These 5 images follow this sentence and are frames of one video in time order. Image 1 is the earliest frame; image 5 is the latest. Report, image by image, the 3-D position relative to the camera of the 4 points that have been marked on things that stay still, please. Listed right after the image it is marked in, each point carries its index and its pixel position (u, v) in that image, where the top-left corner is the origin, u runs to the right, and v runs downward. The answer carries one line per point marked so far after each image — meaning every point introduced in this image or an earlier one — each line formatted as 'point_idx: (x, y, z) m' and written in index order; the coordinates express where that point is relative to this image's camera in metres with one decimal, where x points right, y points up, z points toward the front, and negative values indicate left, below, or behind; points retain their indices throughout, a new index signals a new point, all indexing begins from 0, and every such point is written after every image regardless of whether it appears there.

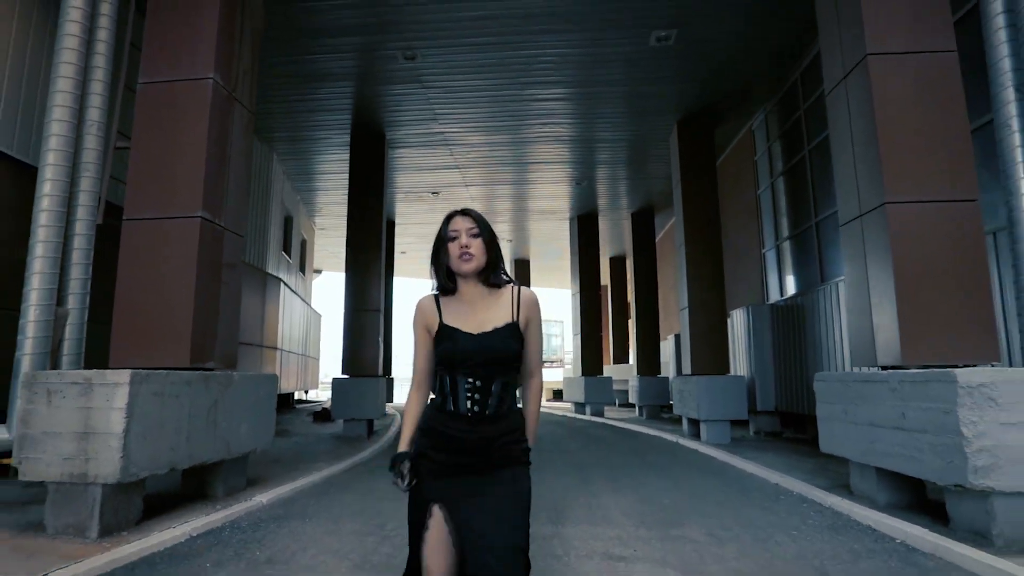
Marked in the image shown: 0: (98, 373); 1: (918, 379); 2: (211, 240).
0: (-3.4, -0.7, +5.2) m
1: (+3.3, -0.7, +5.1) m
2: (-3.0, +0.5, +6.3) m
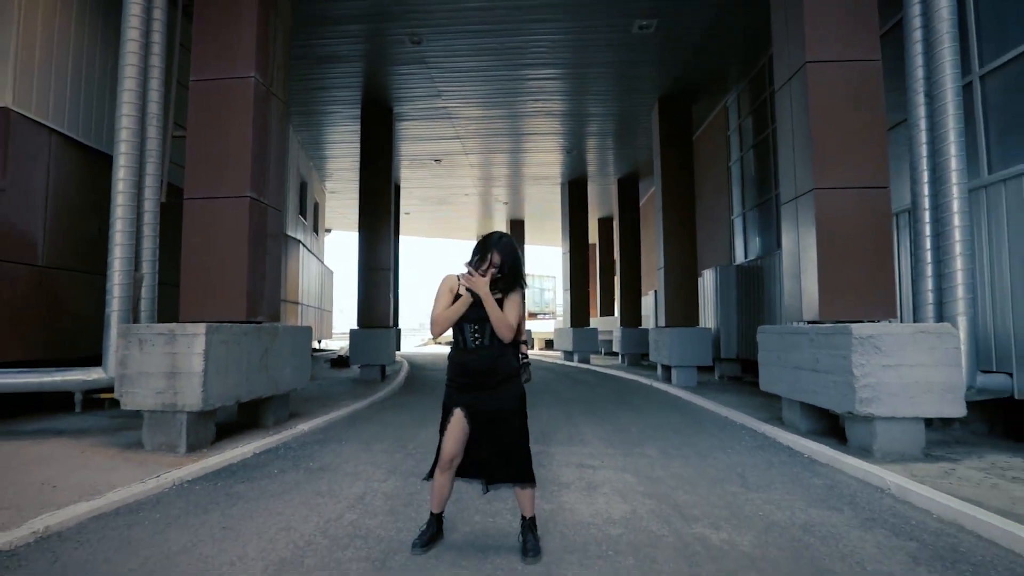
0: (-3.5, -0.4, +6.5) m
1: (+3.3, -0.4, +6.5) m
2: (-3.1, +0.9, +7.5) m
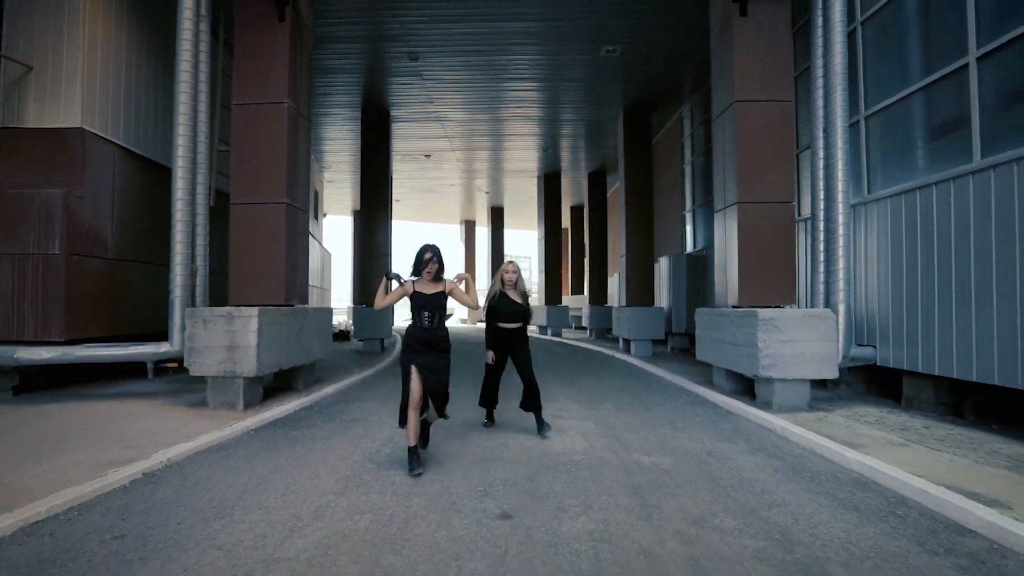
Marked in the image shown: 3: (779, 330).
0: (-3.6, -0.3, +8.2) m
1: (+3.1, -0.4, +8.4) m
2: (-3.3, +1.0, +9.2) m
3: (+3.4, -0.6, +7.9) m
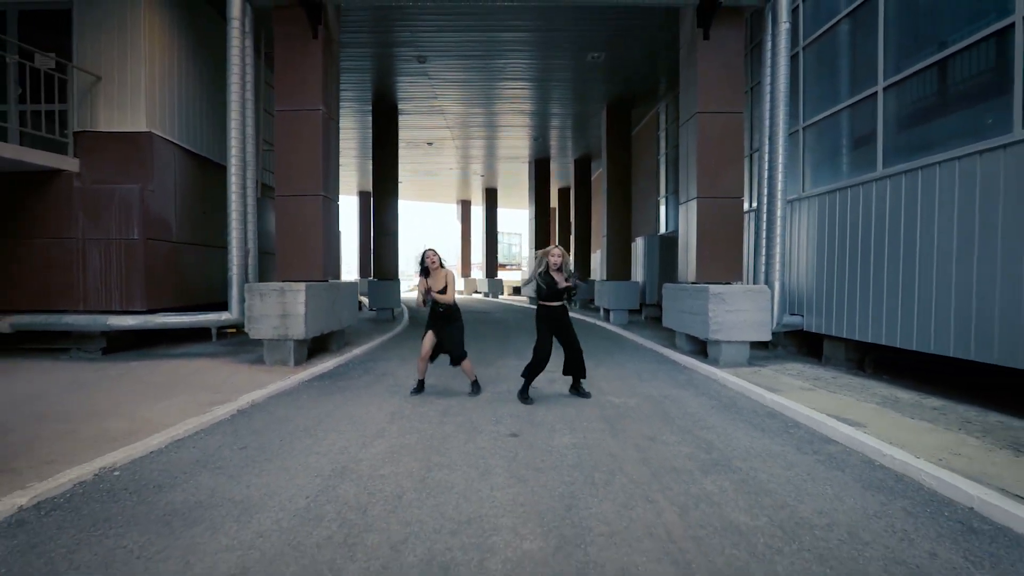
0: (-3.6, +0.1, +10.0) m
1: (+3.1, 0.0, +10.4) m
2: (-3.3, +1.4, +10.9) m
3: (+3.4, -0.2, +9.9) m
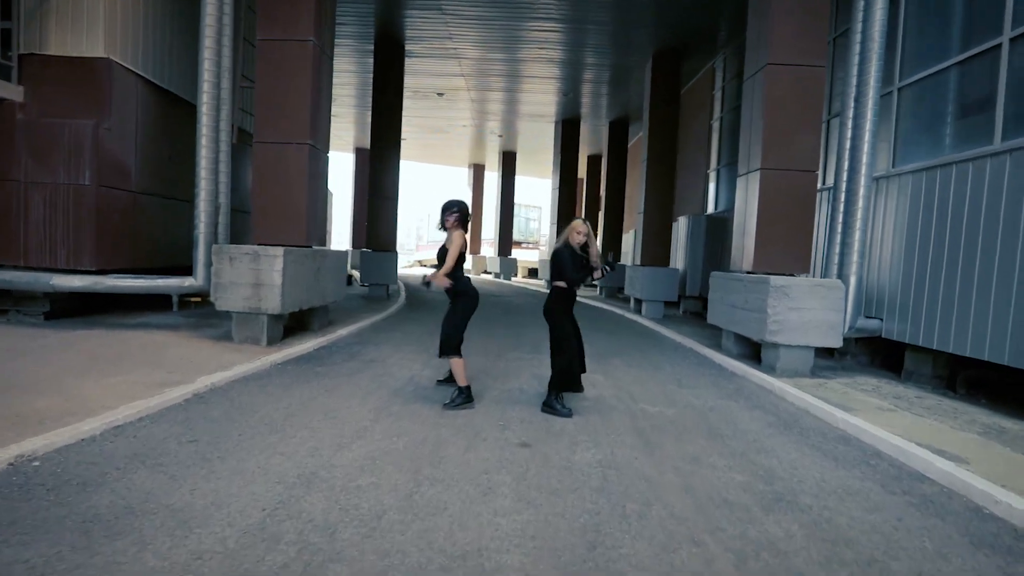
0: (-3.4, +0.5, +8.4) m
1: (+3.4, +0.1, +8.7) m
2: (-2.9, +1.9, +9.3) m
3: (+3.6, -0.1, +8.2) m
